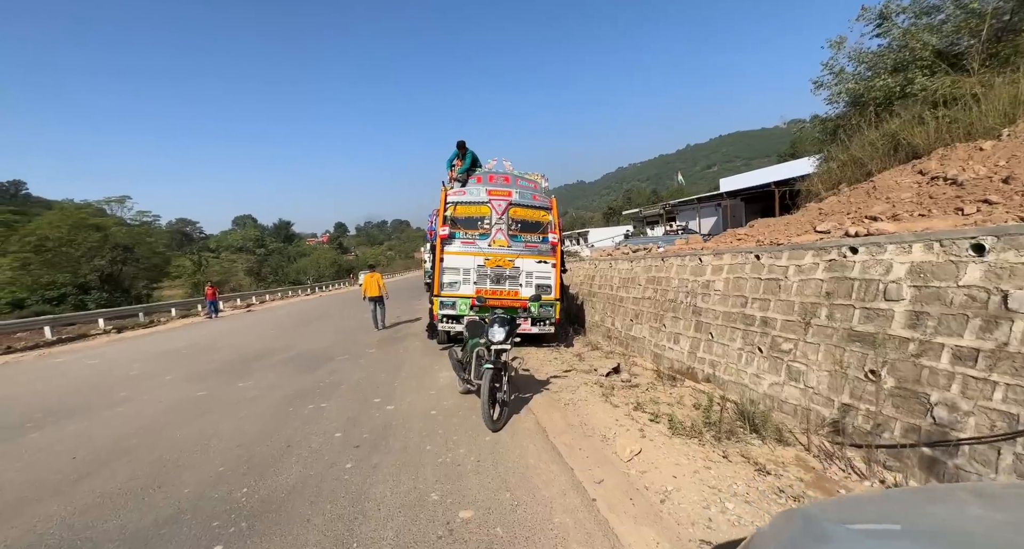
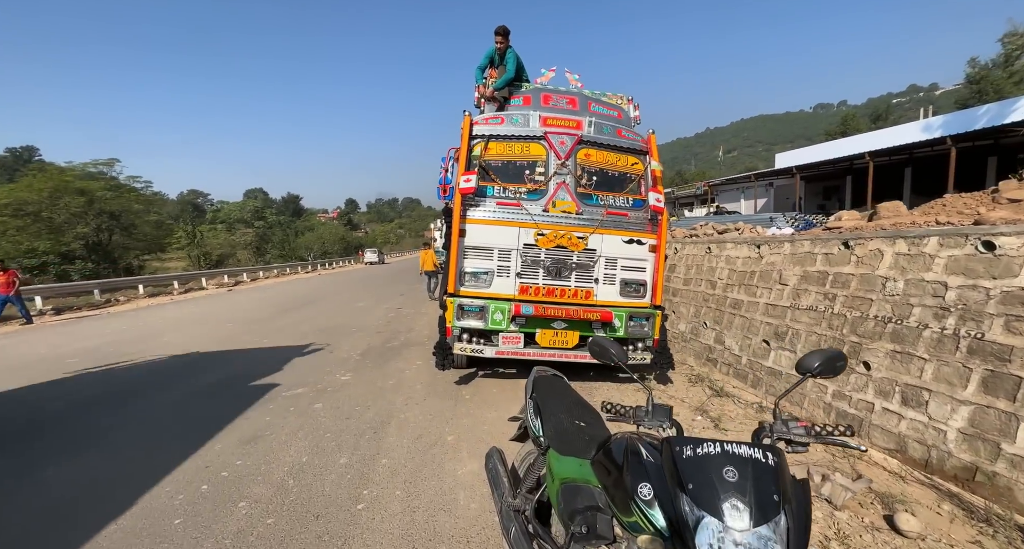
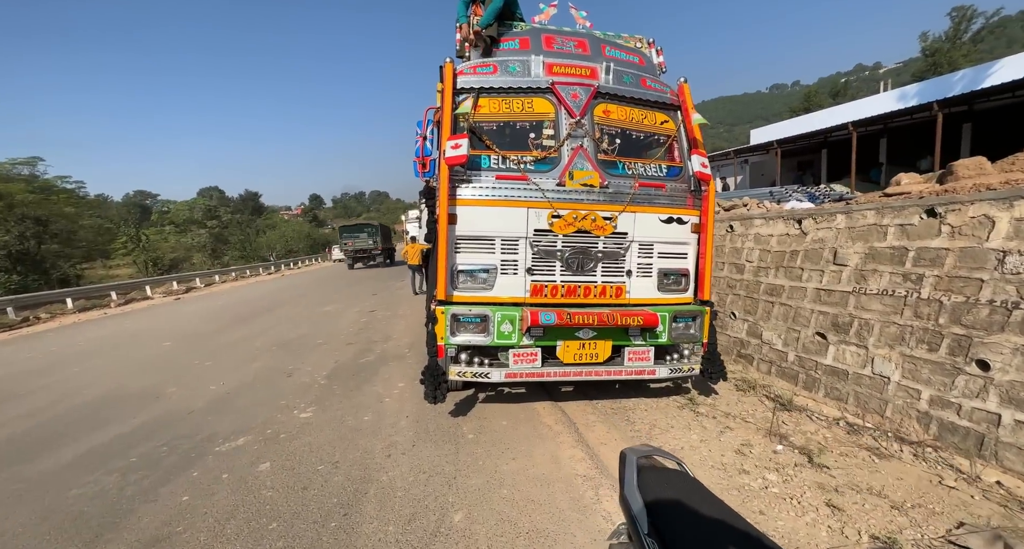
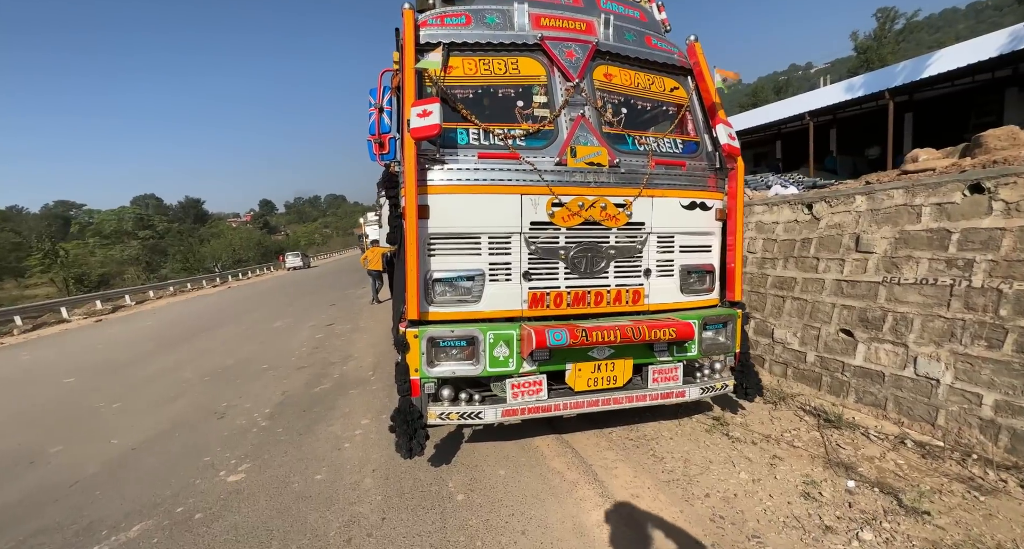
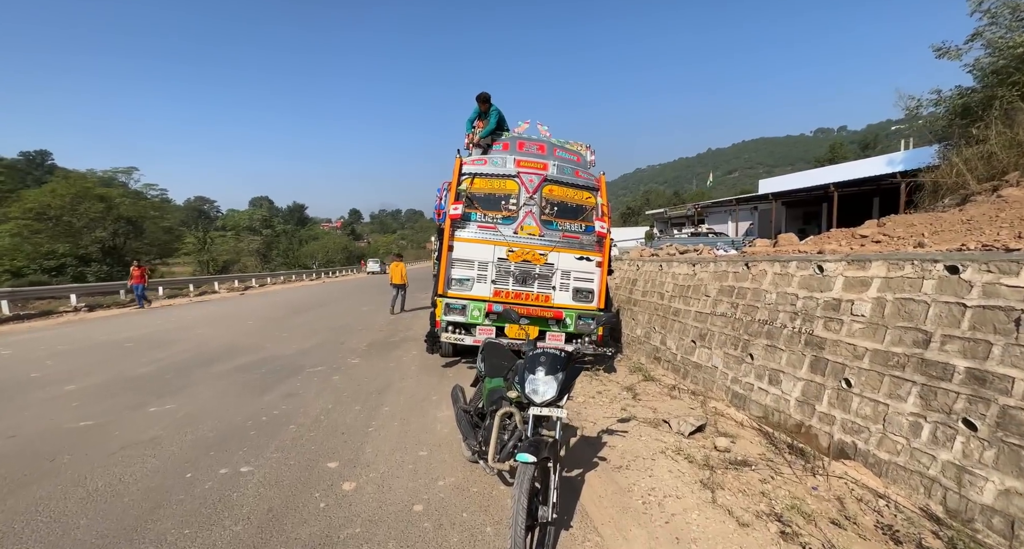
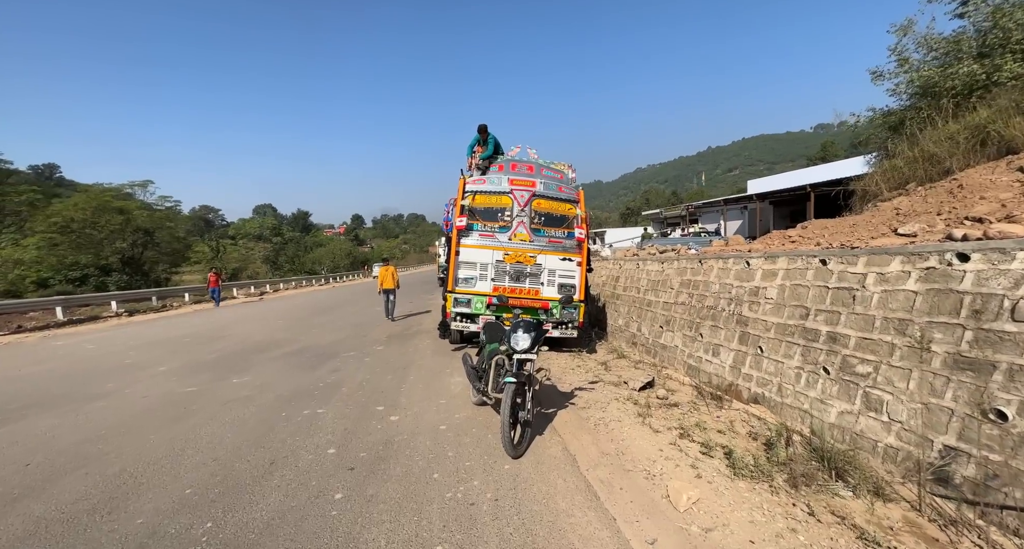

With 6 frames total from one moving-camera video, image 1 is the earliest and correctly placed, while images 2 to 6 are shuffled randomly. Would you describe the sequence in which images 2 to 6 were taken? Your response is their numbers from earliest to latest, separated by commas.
6, 5, 2, 3, 4
